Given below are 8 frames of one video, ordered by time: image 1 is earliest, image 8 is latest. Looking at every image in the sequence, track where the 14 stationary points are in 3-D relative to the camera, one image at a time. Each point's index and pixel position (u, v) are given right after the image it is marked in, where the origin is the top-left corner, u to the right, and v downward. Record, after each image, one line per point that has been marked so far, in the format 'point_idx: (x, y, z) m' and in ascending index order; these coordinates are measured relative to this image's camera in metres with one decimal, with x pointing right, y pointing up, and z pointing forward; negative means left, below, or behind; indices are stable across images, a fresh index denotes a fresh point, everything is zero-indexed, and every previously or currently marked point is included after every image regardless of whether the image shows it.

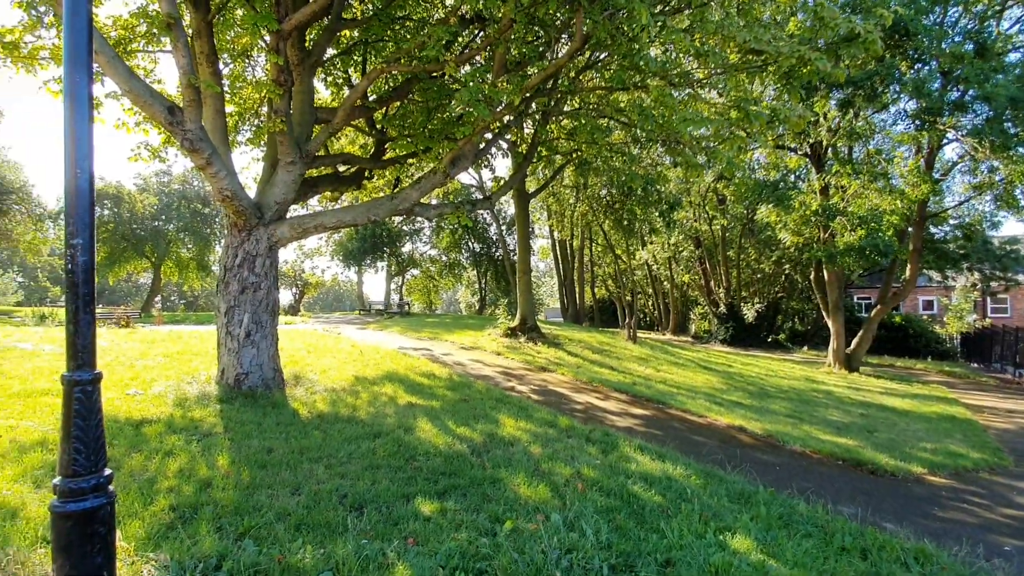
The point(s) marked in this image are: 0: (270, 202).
0: (-2.9, +1.0, +6.0) m
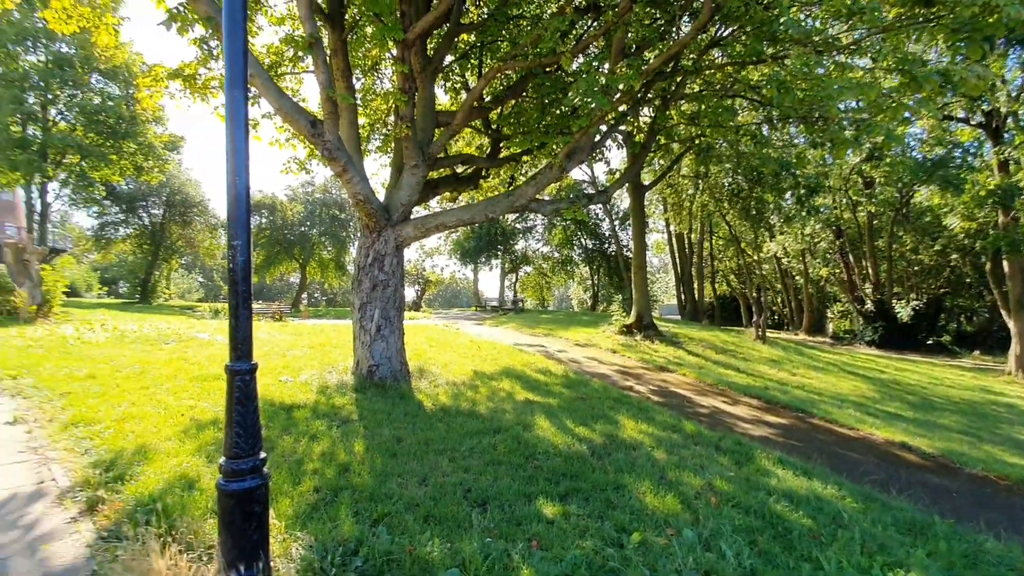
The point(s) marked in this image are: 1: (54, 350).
0: (-1.5, +1.1, +6.4) m
1: (-6.3, -0.8, +6.9) m
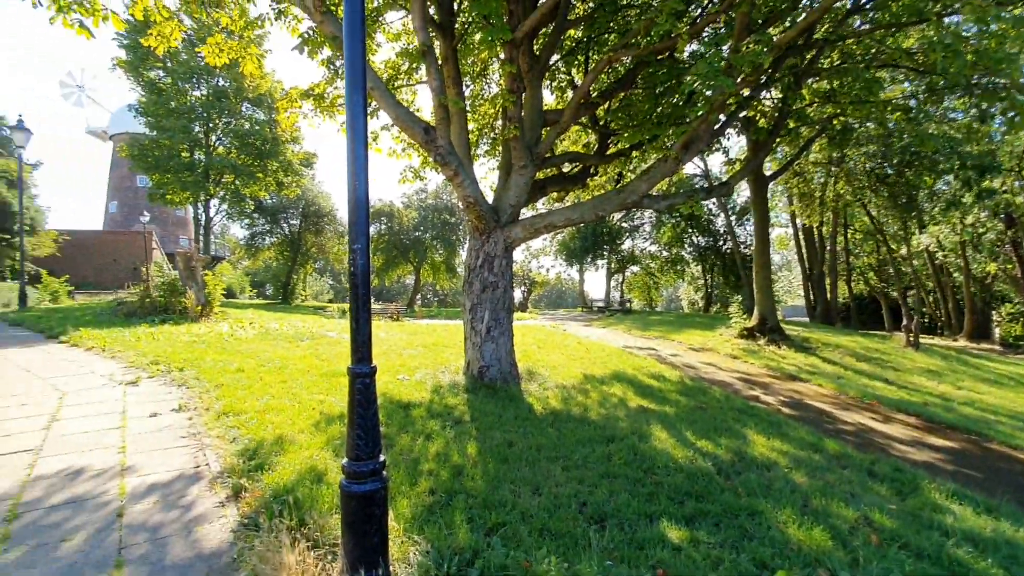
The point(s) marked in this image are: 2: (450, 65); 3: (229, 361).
0: (-0.1, +1.0, +6.4) m
1: (-4.7, -0.9, +7.9) m
2: (-0.8, +2.8, +6.3) m
3: (-3.6, -0.9, +6.5) m
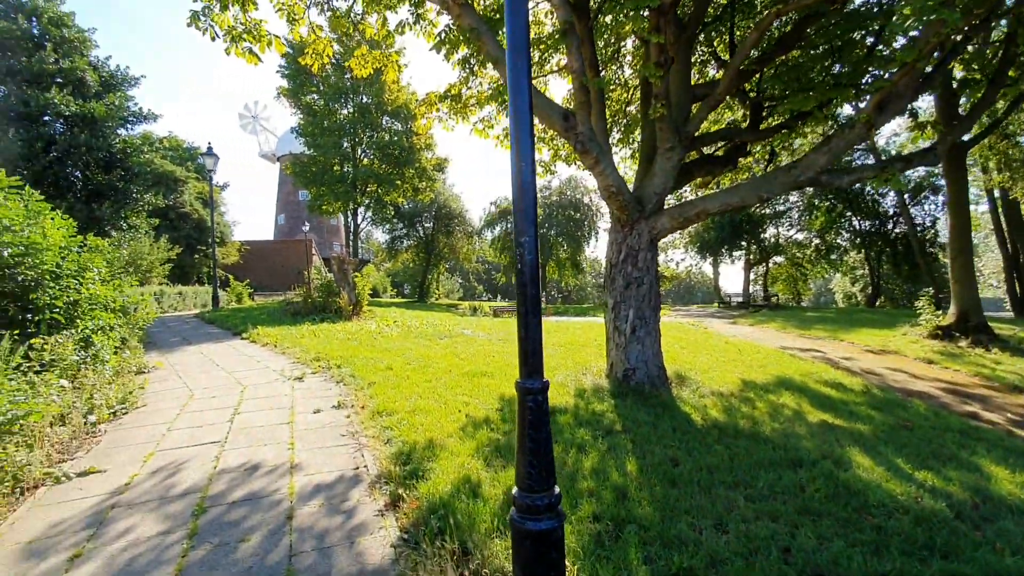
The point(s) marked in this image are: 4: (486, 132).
0: (+1.6, +1.1, +5.8) m
1: (-2.4, -0.9, +8.4) m
2: (+0.9, +2.8, +5.9) m
3: (-1.8, -0.9, +6.8) m
4: (-0.5, +2.7, +8.8) m
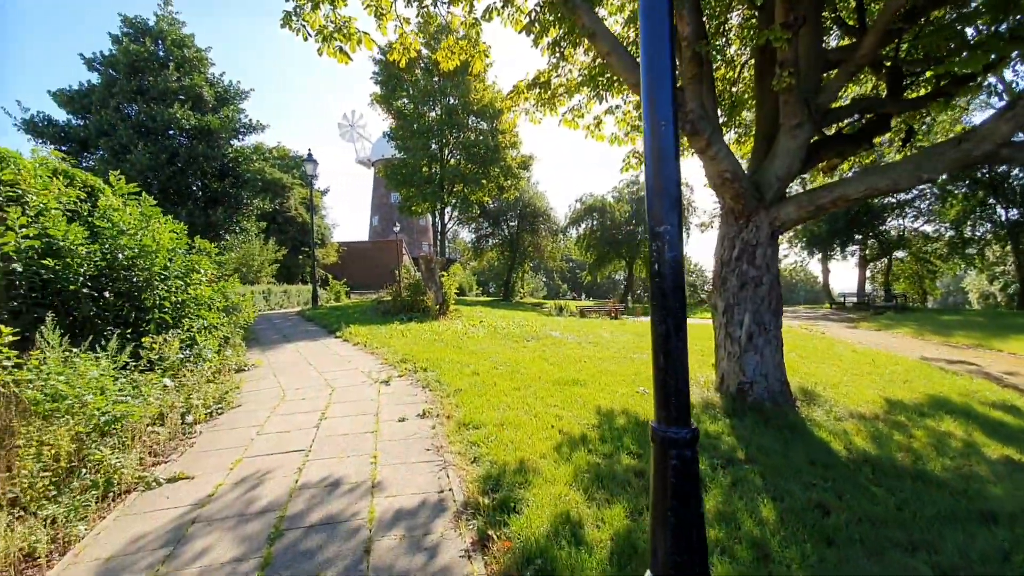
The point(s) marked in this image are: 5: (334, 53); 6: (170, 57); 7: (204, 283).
0: (+2.6, +1.1, +5.0) m
1: (-1.0, -0.9, +8.2) m
2: (+1.9, +2.8, +5.2) m
3: (-0.6, -1.0, +6.6) m
4: (+1.1, +2.7, +8.3) m
5: (-2.2, +2.9, +6.2) m
6: (-9.8, +6.6, +14.5) m
7: (-3.9, +0.1, +6.4) m
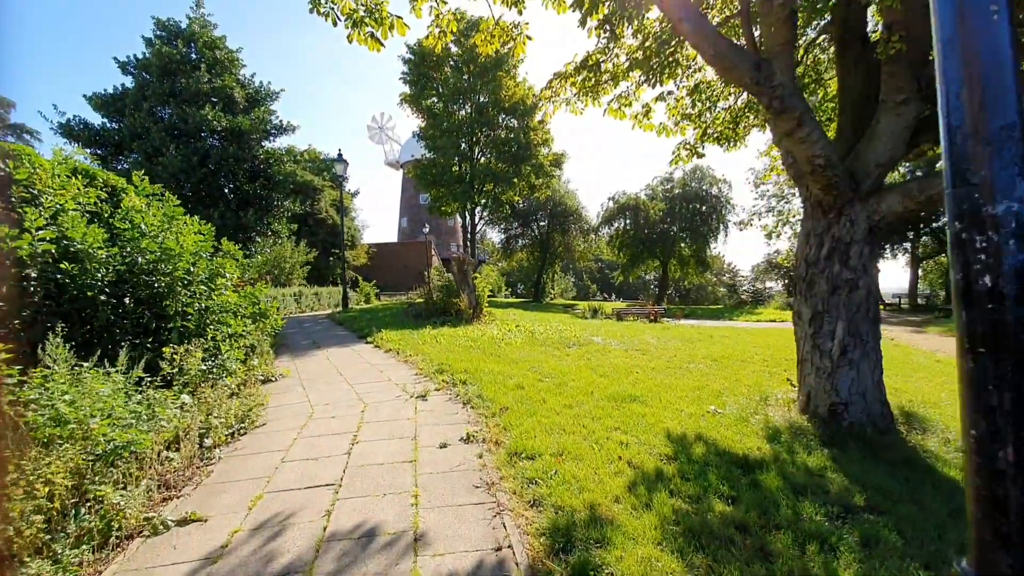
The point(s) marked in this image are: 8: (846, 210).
0: (+3.0, +1.0, +4.3) m
1: (-0.4, -1.0, +7.7) m
2: (+2.3, +2.8, +4.5) m
3: (-0.1, -1.0, +6.0) m
4: (+1.7, +2.7, +7.7) m
5: (-1.7, +2.8, +5.8) m
6: (-8.9, +6.6, +14.5) m
7: (-3.3, 0.0, +6.0) m
8: (+2.8, +0.7, +4.3) m
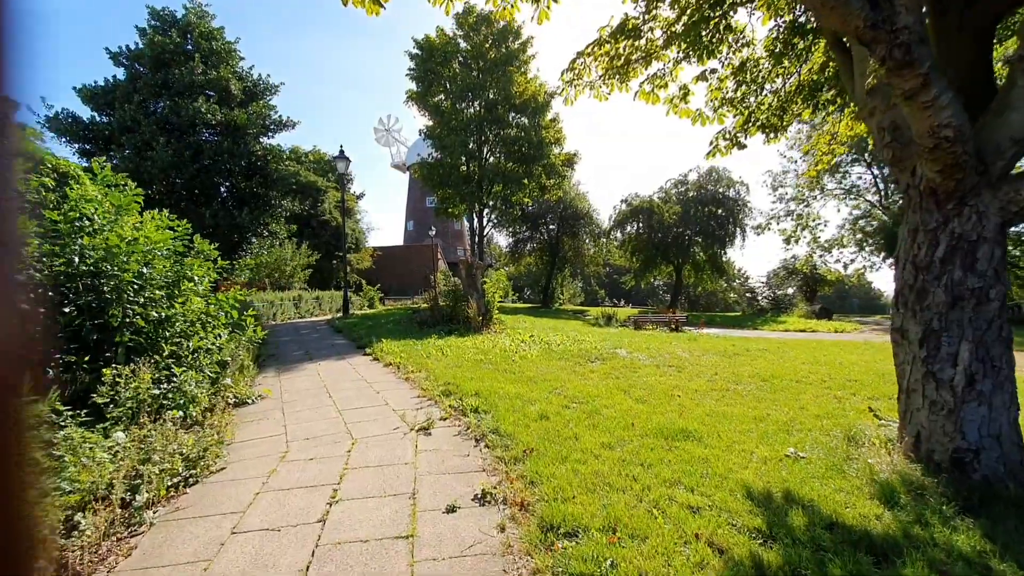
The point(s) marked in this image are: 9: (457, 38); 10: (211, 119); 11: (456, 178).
0: (+3.2, +1.0, +3.3) m
1: (-0.1, -1.0, +6.8) m
2: (+2.5, +2.7, +3.5) m
3: (+0.1, -1.1, +5.1) m
4: (+1.9, +2.6, +6.7) m
5: (-1.5, +2.8, +4.9) m
6: (-8.5, +6.5, +13.7) m
7: (-3.1, 0.0, +5.1) m
8: (+3.0, +0.6, +3.3) m
9: (-2.2, +9.7, +19.7) m
10: (-7.8, +4.3, +13.1) m
11: (-2.2, +4.3, +19.7) m
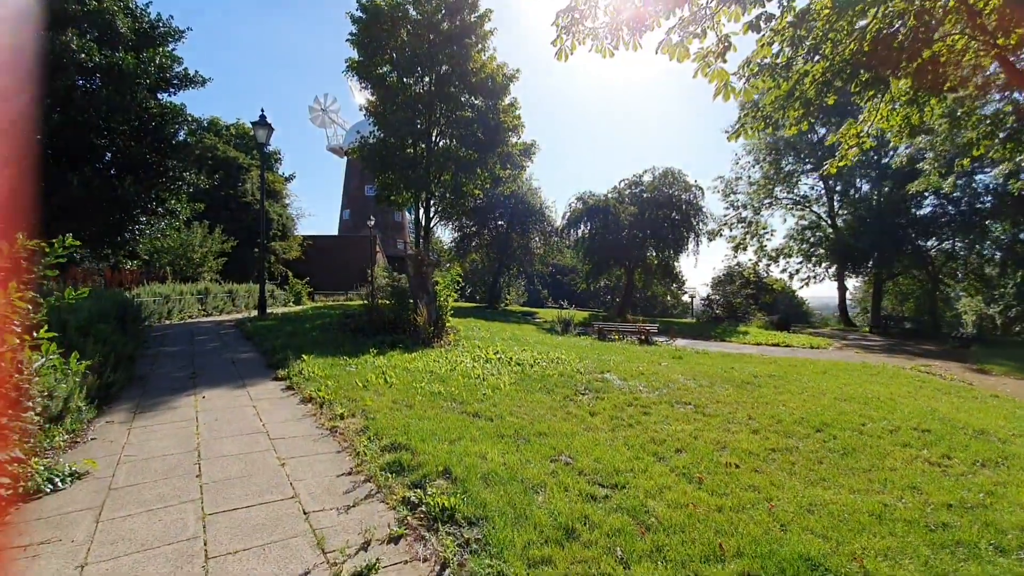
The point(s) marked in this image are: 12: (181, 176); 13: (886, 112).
0: (+3.4, +0.7, +1.9) m
1: (-0.4, -1.1, +4.9) m
2: (+2.7, +2.5, +2.0) m
3: (+0.1, -1.2, +3.2) m
4: (+1.7, +2.4, +5.1) m
5: (-1.4, +2.7, +2.8) m
6: (-9.3, +6.7, +10.7) m
7: (-3.2, -0.1, +2.9) m
8: (+3.2, +0.4, +1.9) m
9: (-3.6, +9.8, +17.4) m
10: (-8.6, +4.6, +10.2) m
11: (-3.8, +4.4, +17.5) m
12: (-7.9, +2.7, +12.0) m
13: (+5.0, +2.4, +6.8) m
